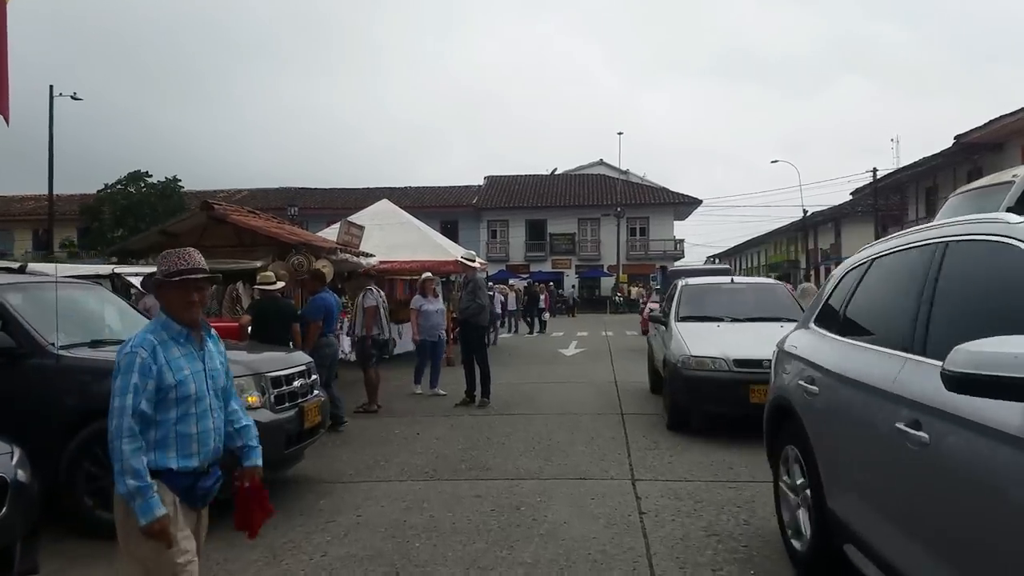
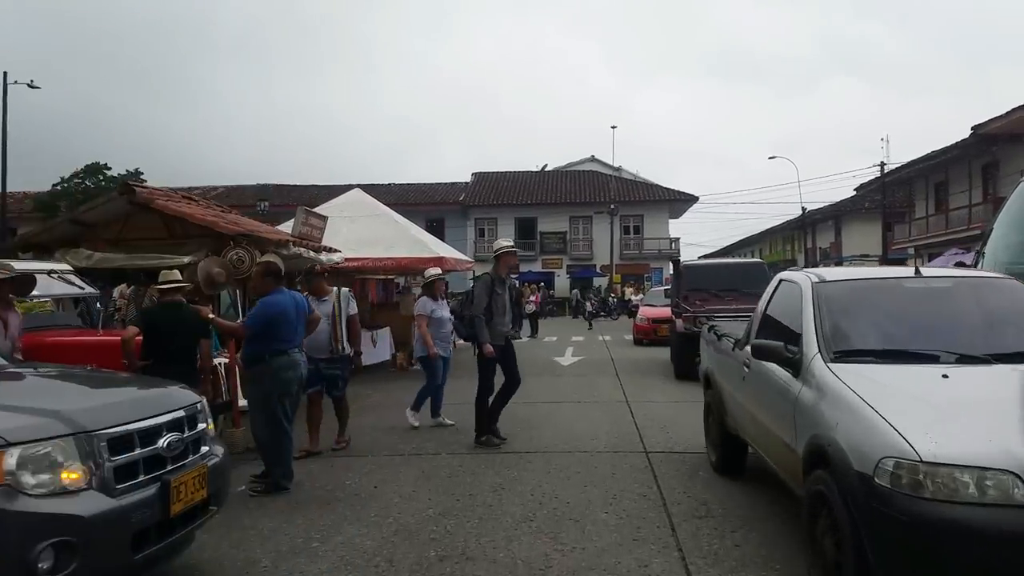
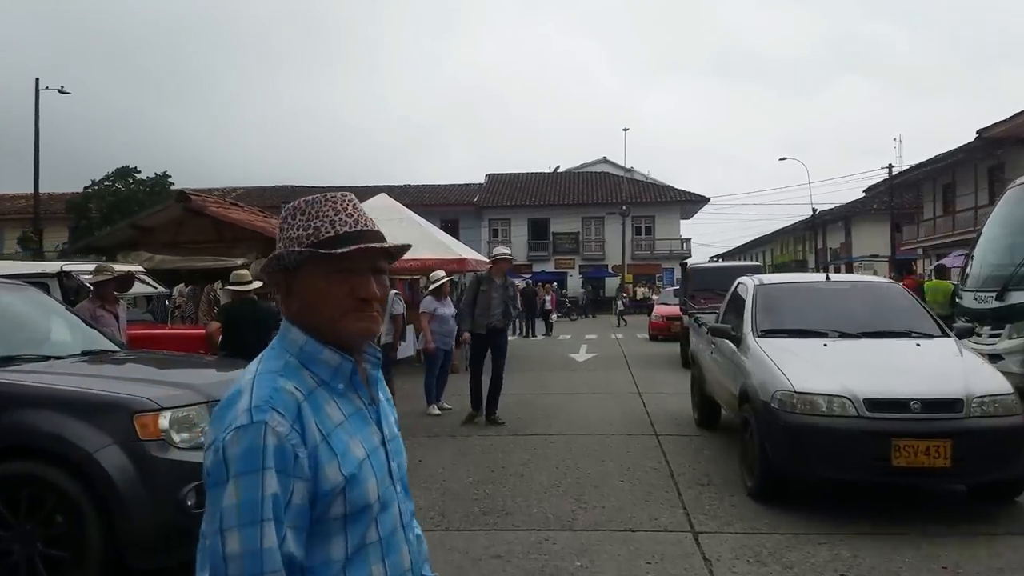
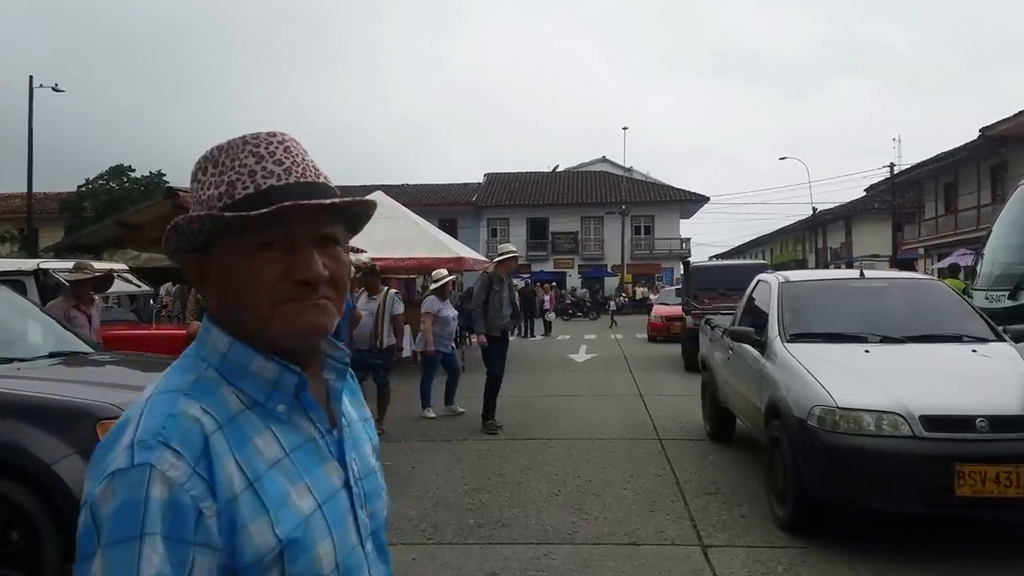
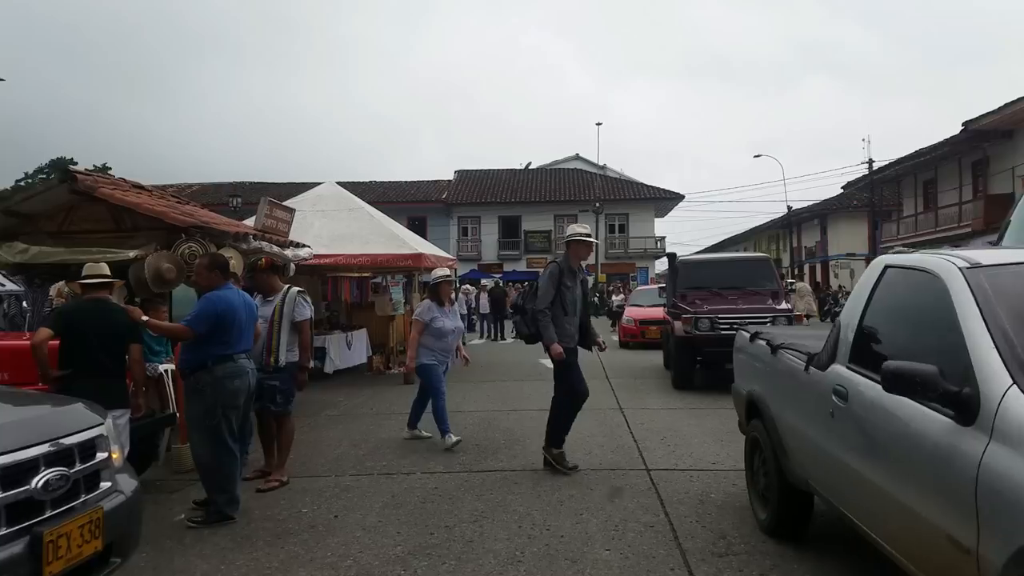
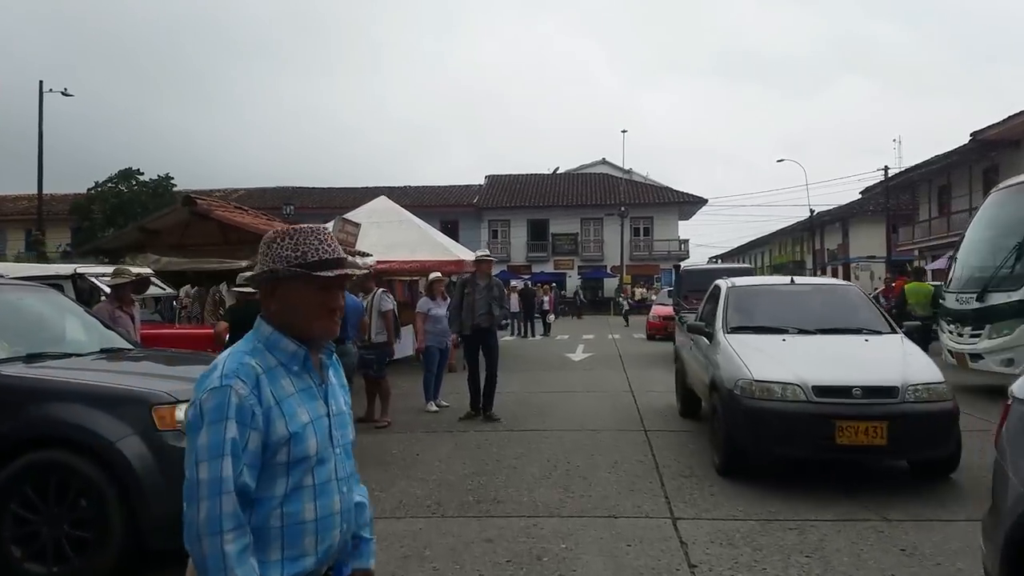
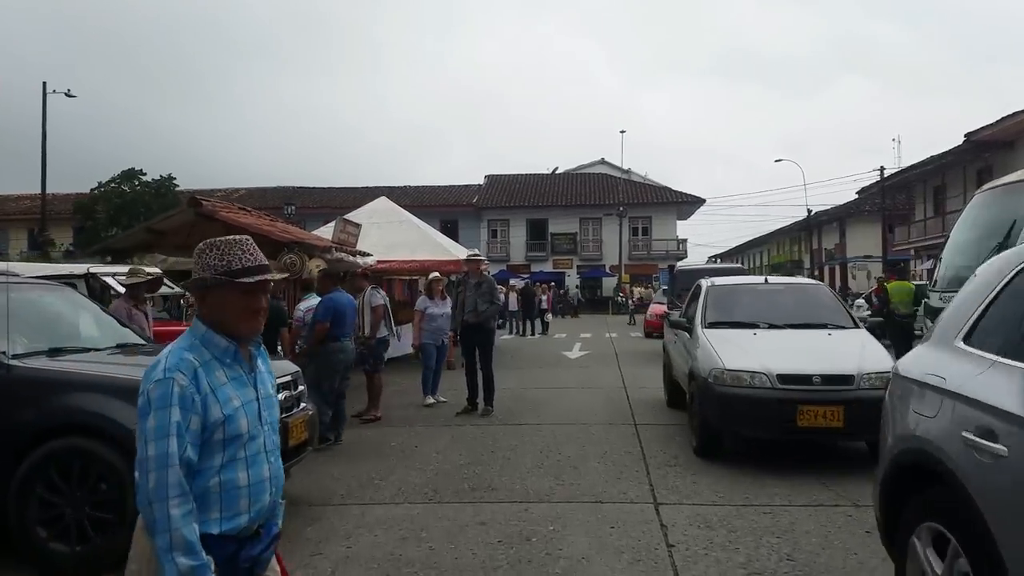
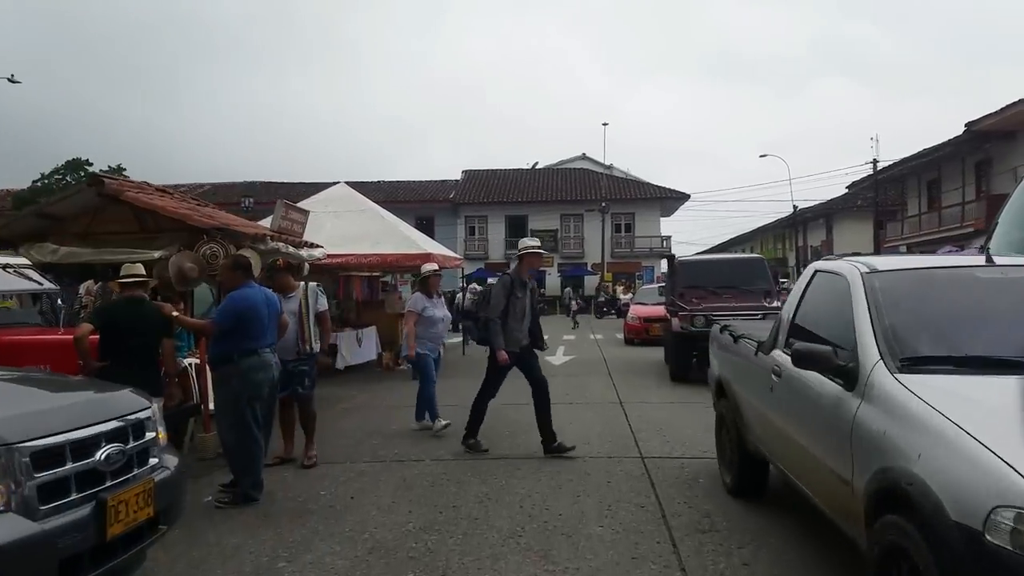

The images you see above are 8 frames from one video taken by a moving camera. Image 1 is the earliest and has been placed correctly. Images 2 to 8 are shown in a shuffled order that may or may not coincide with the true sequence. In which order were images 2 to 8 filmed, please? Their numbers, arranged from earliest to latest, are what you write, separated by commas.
7, 6, 3, 4, 2, 8, 5
